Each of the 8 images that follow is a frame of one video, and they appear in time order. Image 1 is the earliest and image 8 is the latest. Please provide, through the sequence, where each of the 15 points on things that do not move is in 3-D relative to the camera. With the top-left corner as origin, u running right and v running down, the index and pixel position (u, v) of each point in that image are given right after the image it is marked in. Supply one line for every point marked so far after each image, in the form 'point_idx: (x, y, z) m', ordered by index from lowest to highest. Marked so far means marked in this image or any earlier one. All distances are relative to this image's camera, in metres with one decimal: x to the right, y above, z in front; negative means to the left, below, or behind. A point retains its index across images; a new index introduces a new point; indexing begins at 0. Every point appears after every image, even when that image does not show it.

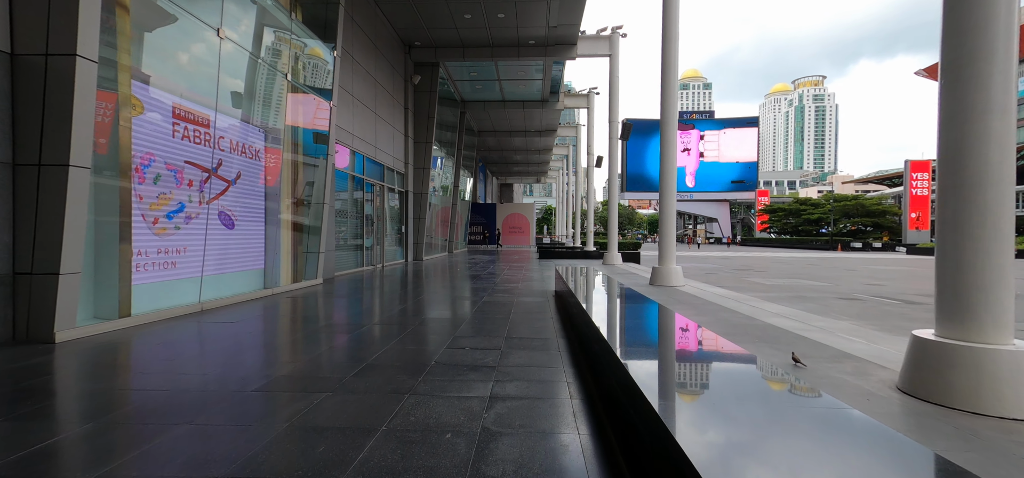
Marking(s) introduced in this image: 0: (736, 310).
0: (+3.3, -1.0, +6.2) m
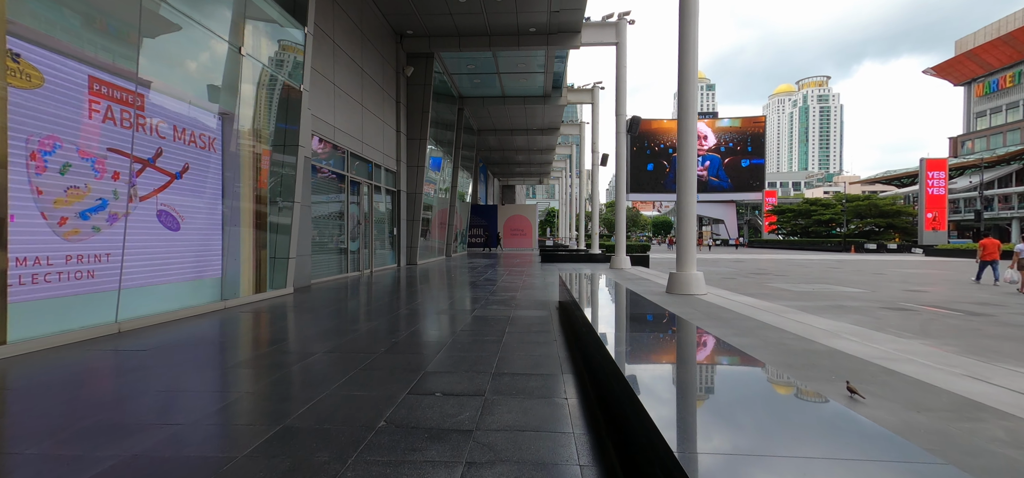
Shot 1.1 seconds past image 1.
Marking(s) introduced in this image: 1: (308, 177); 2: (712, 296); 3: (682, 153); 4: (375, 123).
0: (+3.2, -1.1, +5.1) m
1: (-4.6, +1.4, +9.3) m
2: (+3.8, -1.1, +8.1) m
3: (+3.3, +1.7, +8.2) m
4: (-4.3, +3.6, +13.1) m
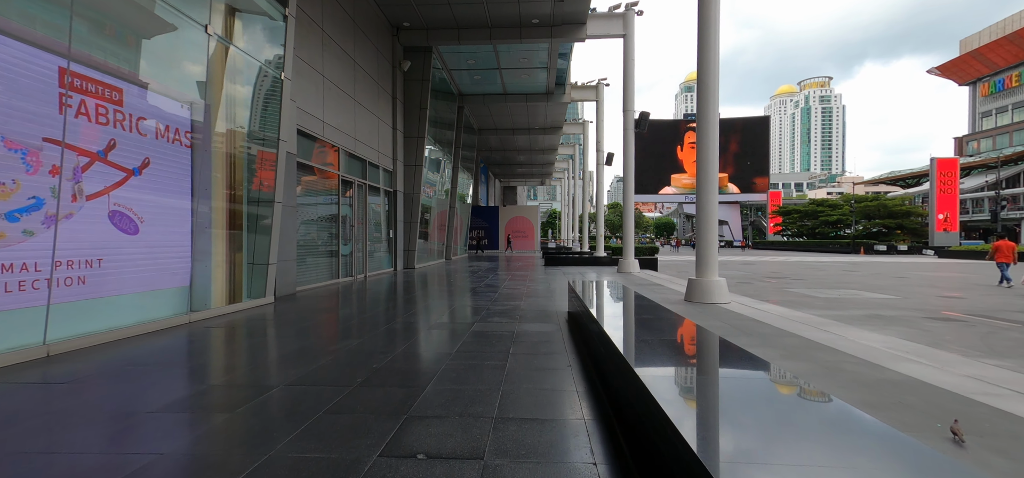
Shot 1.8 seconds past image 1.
0: (+3.3, -1.1, +4.3) m
1: (-4.5, +1.3, +8.5) m
2: (+3.8, -1.1, +7.4) m
3: (+3.3, +1.6, +7.4) m
4: (-4.2, +3.5, +12.4) m
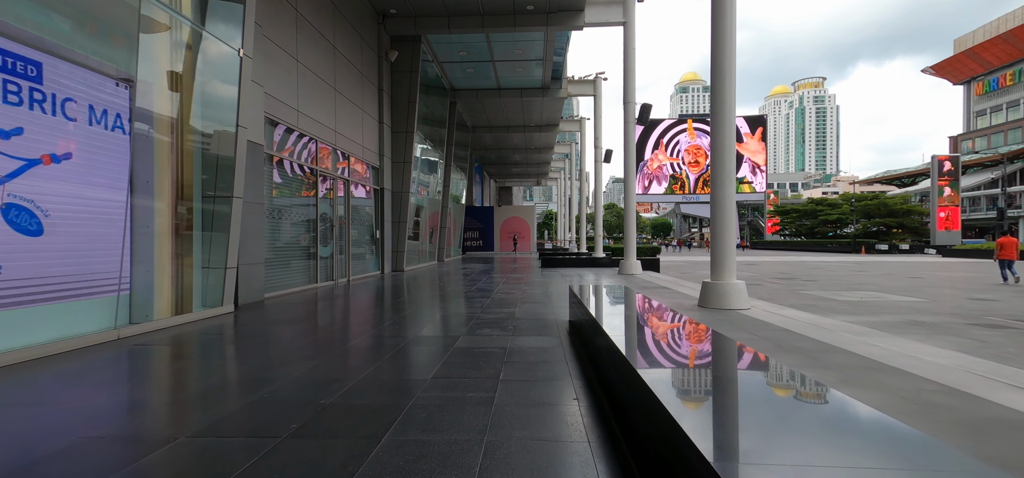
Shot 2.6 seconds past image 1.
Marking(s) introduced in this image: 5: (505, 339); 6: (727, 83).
0: (+3.2, -1.1, +3.5) m
1: (-4.6, +1.3, +7.7) m
2: (+3.7, -1.1, +6.6) m
3: (+3.2, +1.6, +6.6) m
4: (-4.4, +3.5, +11.6) m
5: (-0.1, -1.2, +5.3) m
6: (+3.3, +2.4, +6.6) m
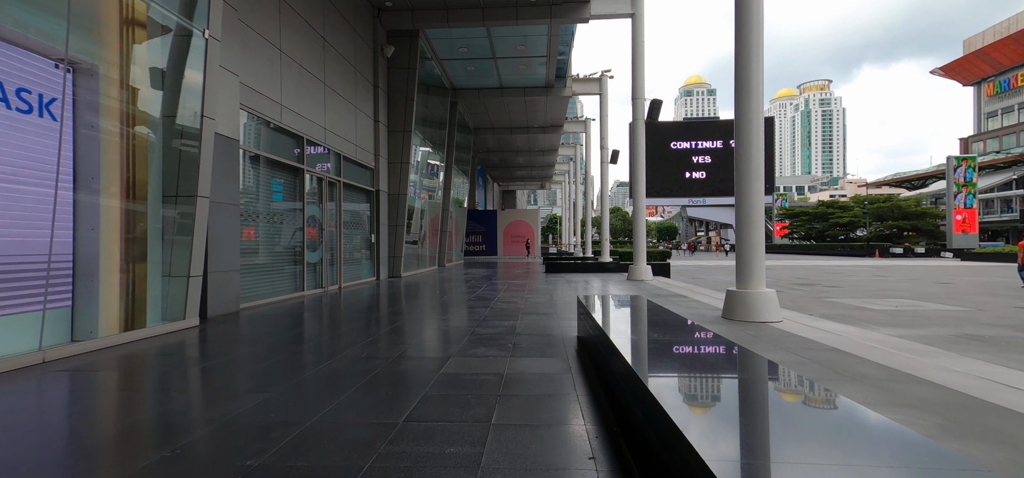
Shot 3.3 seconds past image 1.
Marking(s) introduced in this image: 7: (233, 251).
0: (+3.2, -1.1, +2.8) m
1: (-4.6, +1.2, +7.0) m
2: (+3.7, -1.1, +5.8) m
3: (+3.2, +1.6, +5.9) m
4: (-4.3, +3.4, +10.9) m
5: (-0.1, -1.3, +4.6) m
6: (+3.3, +2.3, +5.8) m
7: (-4.6, -0.2, +7.1) m
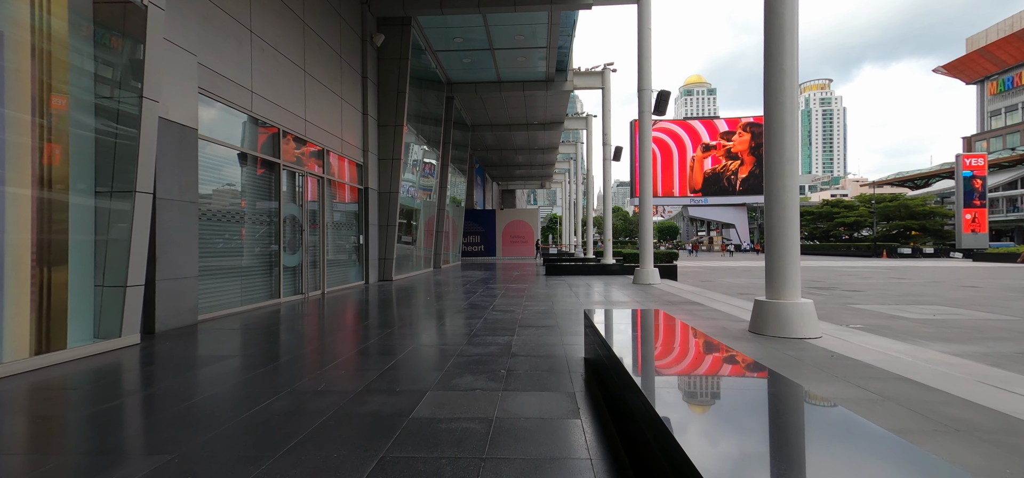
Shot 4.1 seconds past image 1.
0: (+3.1, -1.1, +2.0) m
1: (-4.7, +1.2, +6.2) m
2: (+3.7, -1.2, +5.0) m
3: (+3.1, +1.6, +5.1) m
4: (-4.4, +3.4, +10.1) m
5: (-0.1, -1.3, +3.8) m
6: (+3.2, +2.3, +5.0) m
7: (-4.7, -0.2, +6.3) m
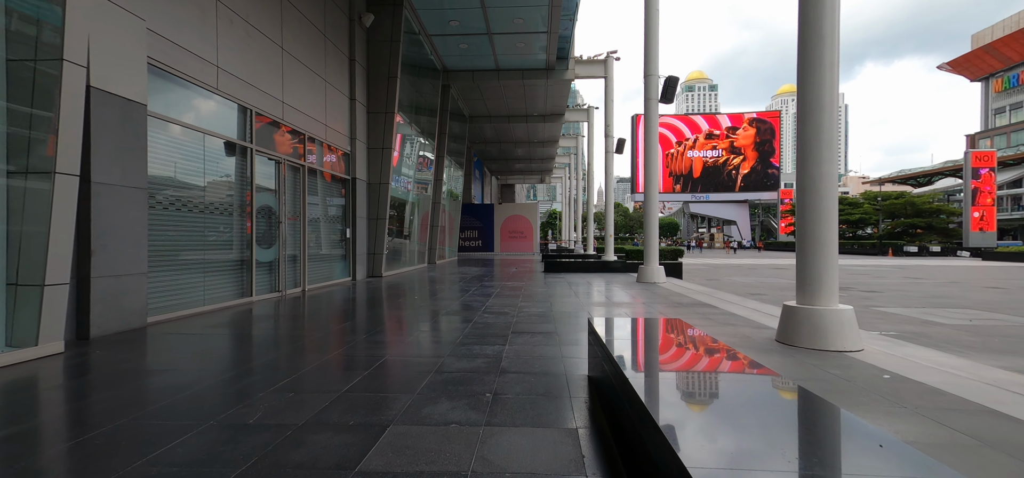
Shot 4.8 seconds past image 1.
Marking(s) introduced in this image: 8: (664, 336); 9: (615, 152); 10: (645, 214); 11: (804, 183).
0: (+3.0, -1.1, +1.3) m
1: (-4.8, +1.3, +5.5) m
2: (+3.6, -1.1, +4.3) m
3: (+3.1, +1.6, +4.4) m
4: (-4.5, +3.5, +9.4) m
5: (-0.2, -1.2, +3.1) m
6: (+3.2, +2.4, +4.3) m
7: (-4.8, -0.1, +5.6) m
8: (+1.4, -0.9, +3.6) m
9: (+4.7, +3.9, +19.4) m
10: (+3.7, +0.7, +12.0) m
11: (+3.1, +0.6, +4.5) m
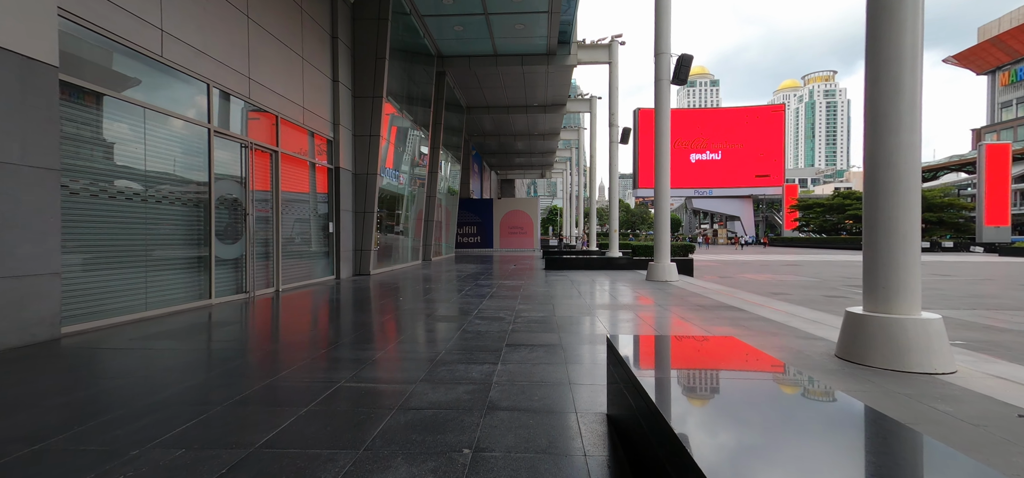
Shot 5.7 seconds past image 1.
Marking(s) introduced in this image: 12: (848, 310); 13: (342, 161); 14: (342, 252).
0: (+3.0, -1.0, +0.4) m
1: (-4.8, +1.4, +4.6) m
2: (+3.6, -1.0, +3.4) m
3: (+3.0, +1.7, +3.4) m
4: (-4.5, +3.6, +8.4) m
5: (-0.3, -1.2, +2.2) m
6: (+3.1, +2.4, +3.4) m
7: (-4.8, 0.0, +4.6) m
8: (+1.3, -0.8, +2.7) m
9: (+4.6, +4.1, +18.4) m
10: (+3.7, +0.9, +11.0) m
11: (+3.0, +0.7, +3.6) m
12: (+2.8, -0.6, +3.6) m
13: (-4.3, +1.9, +10.8) m
14: (-4.3, -0.4, +10.9) m
